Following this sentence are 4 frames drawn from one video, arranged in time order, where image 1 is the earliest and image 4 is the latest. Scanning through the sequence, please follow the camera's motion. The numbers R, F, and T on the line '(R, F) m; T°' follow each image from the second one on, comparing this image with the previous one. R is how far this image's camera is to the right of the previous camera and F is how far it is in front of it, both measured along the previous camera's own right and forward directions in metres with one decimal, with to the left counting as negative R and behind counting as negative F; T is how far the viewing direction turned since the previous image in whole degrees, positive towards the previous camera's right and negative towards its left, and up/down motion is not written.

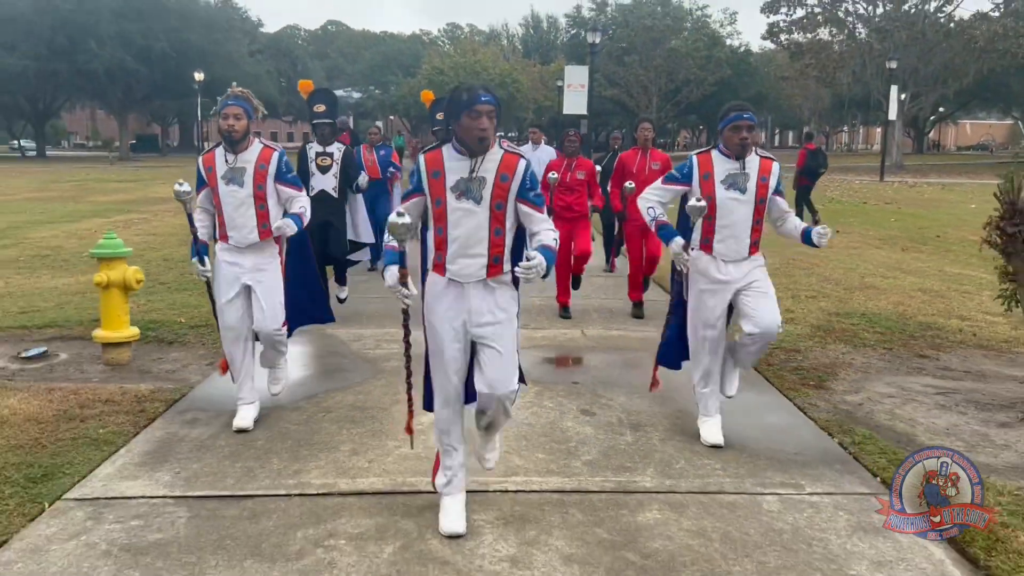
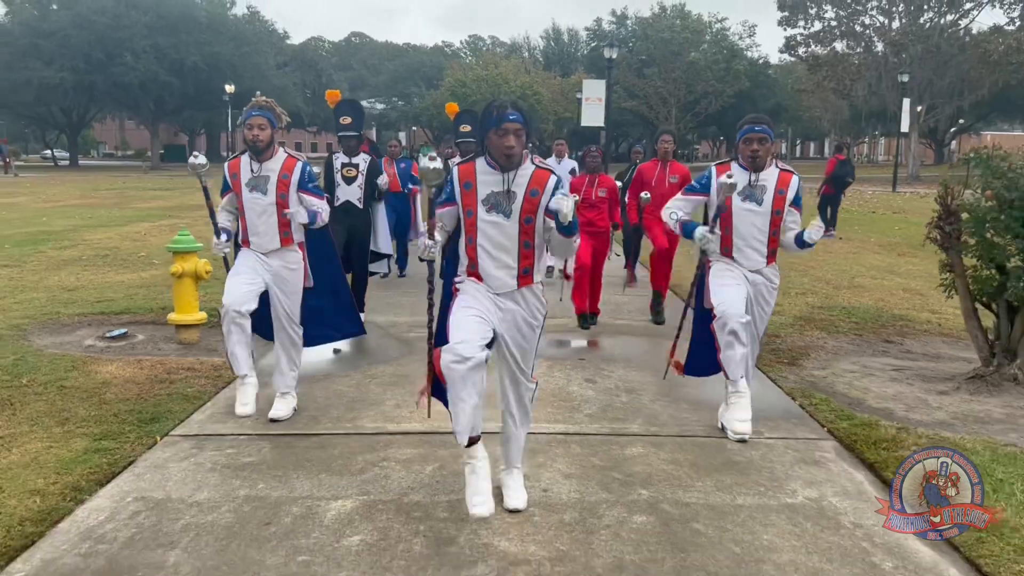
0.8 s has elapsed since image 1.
(0.0, -0.9) m; -1°
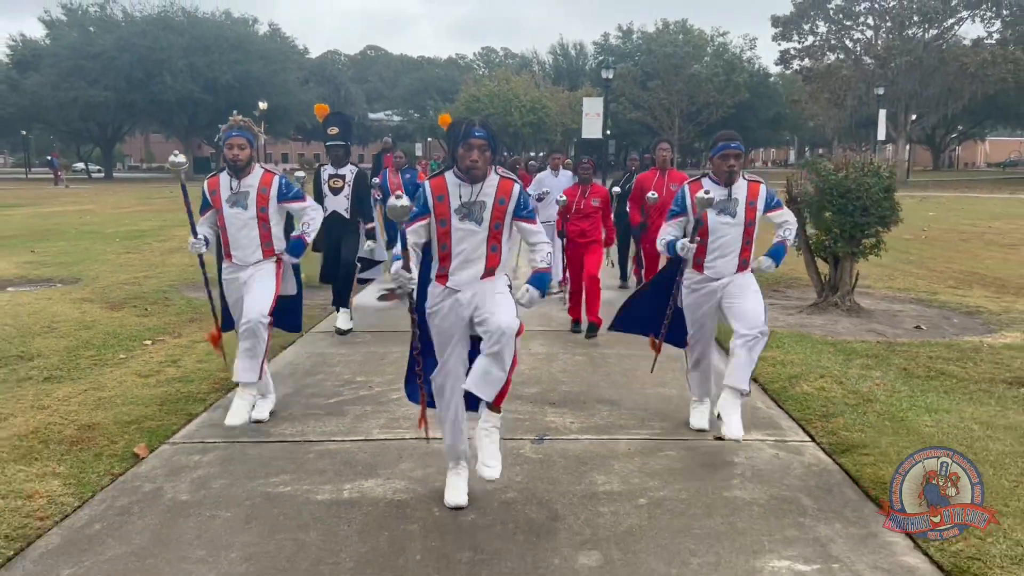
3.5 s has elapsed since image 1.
(+0.1, -3.1) m; -1°
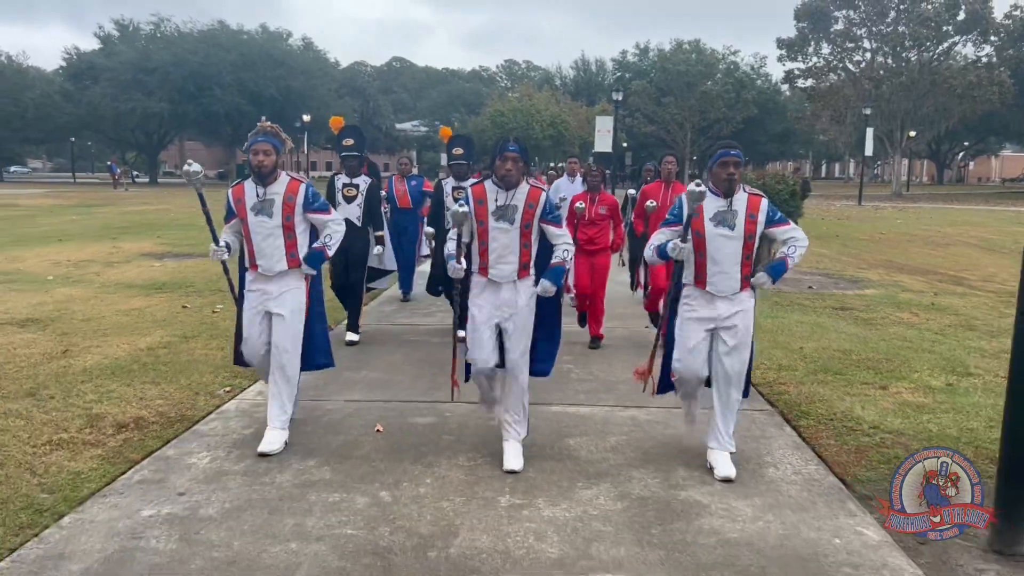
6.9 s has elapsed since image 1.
(0.0, -3.8) m; -1°
